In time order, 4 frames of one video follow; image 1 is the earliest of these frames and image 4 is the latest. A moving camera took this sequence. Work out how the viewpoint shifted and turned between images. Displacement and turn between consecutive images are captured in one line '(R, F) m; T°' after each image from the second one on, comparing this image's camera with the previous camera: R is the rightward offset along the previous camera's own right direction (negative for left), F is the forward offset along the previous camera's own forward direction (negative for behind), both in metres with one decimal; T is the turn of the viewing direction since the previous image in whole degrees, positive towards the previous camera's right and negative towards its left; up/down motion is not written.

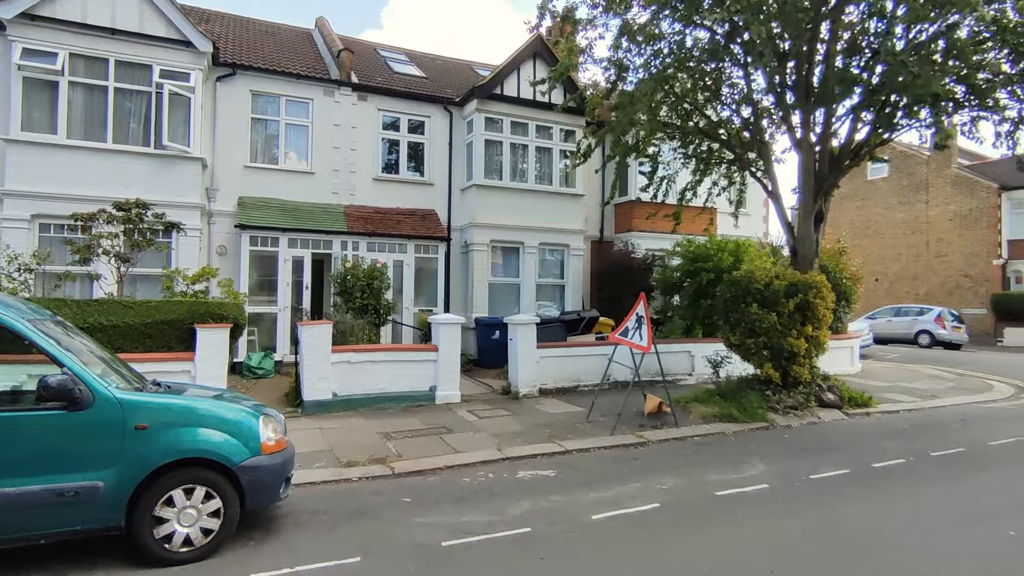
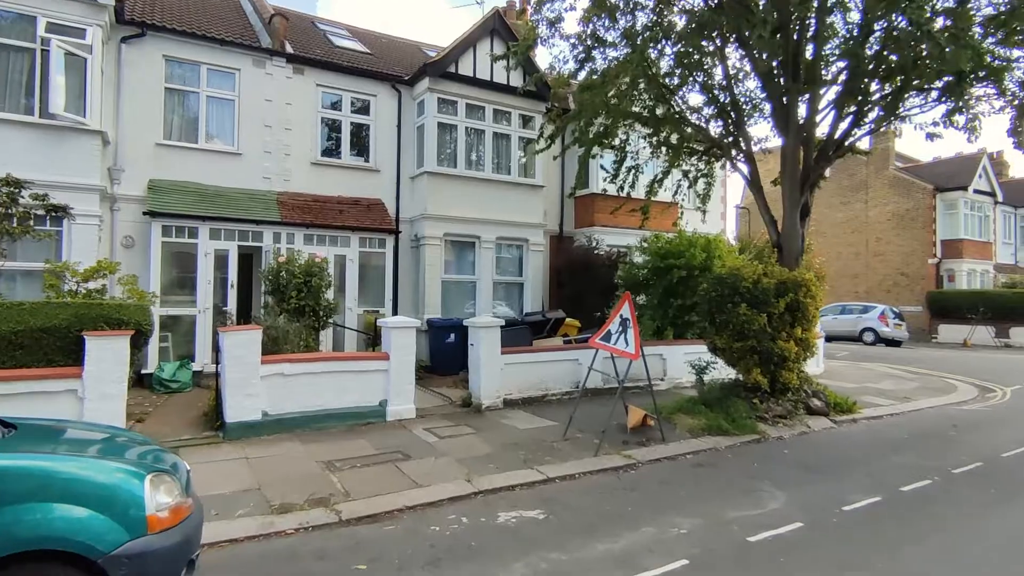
(-0.3, +1.2) m; +6°
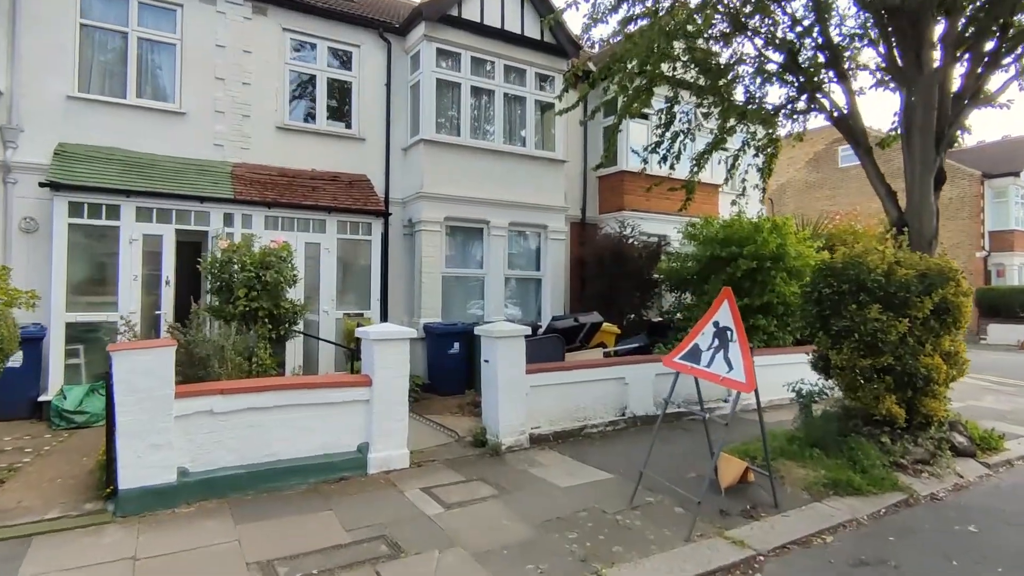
(-0.4, +2.5) m; 0°
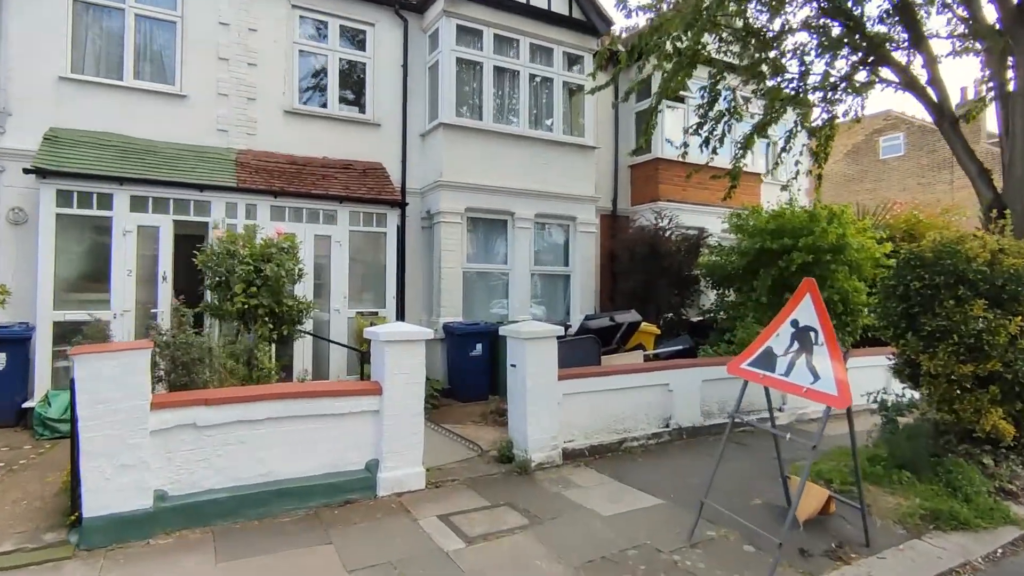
(-0.1, +0.8) m; -2°
